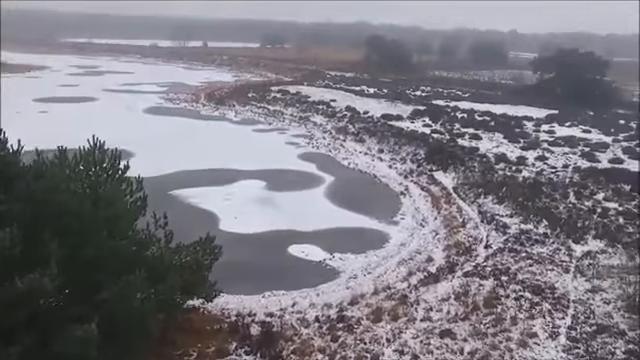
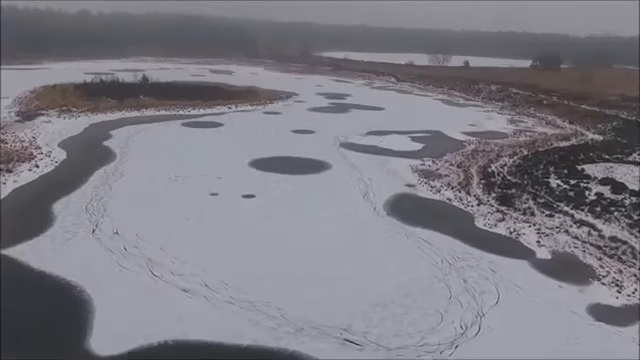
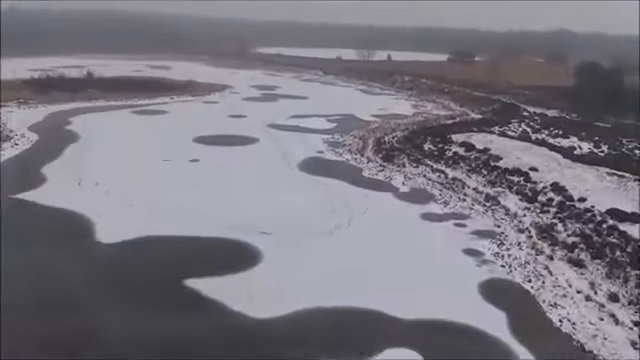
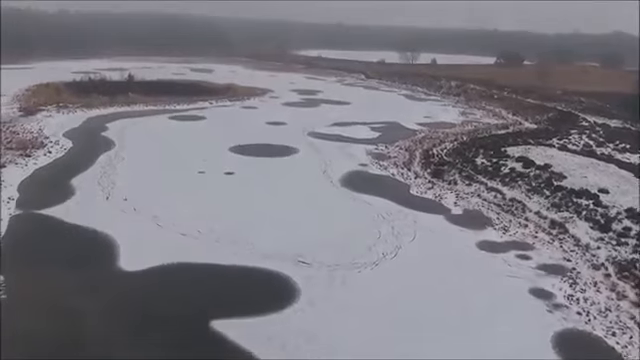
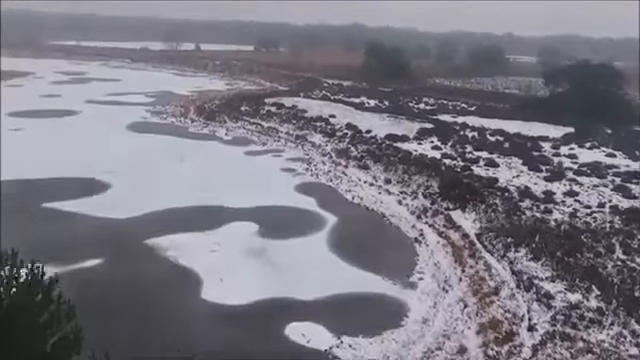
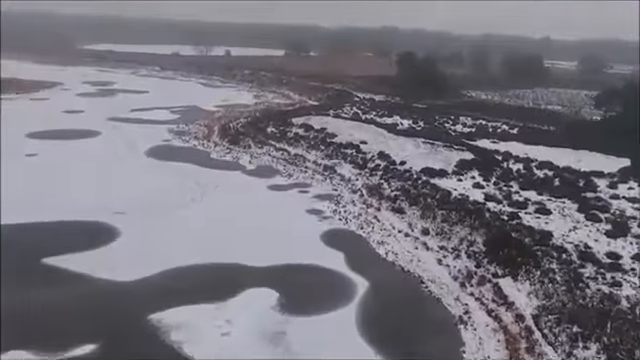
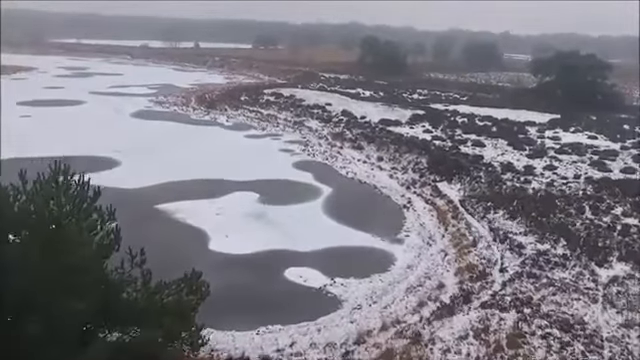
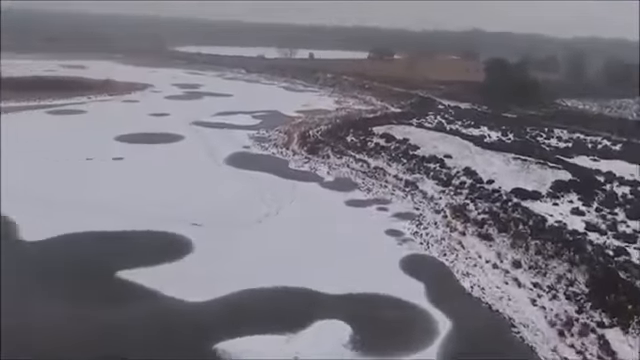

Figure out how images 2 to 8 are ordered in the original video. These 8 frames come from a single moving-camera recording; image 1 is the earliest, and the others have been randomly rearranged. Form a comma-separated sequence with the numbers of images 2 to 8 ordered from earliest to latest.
7, 5, 6, 8, 3, 4, 2
